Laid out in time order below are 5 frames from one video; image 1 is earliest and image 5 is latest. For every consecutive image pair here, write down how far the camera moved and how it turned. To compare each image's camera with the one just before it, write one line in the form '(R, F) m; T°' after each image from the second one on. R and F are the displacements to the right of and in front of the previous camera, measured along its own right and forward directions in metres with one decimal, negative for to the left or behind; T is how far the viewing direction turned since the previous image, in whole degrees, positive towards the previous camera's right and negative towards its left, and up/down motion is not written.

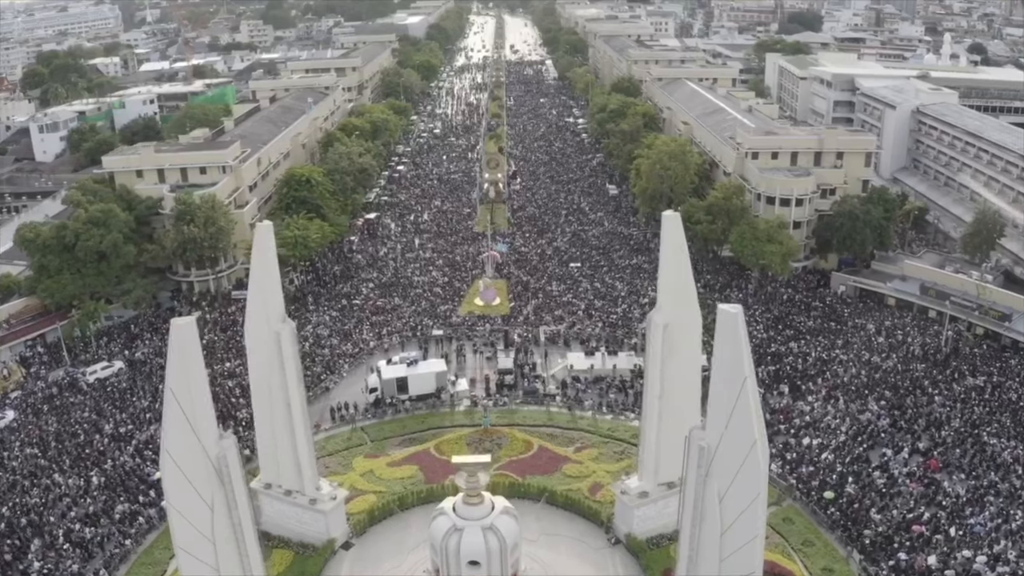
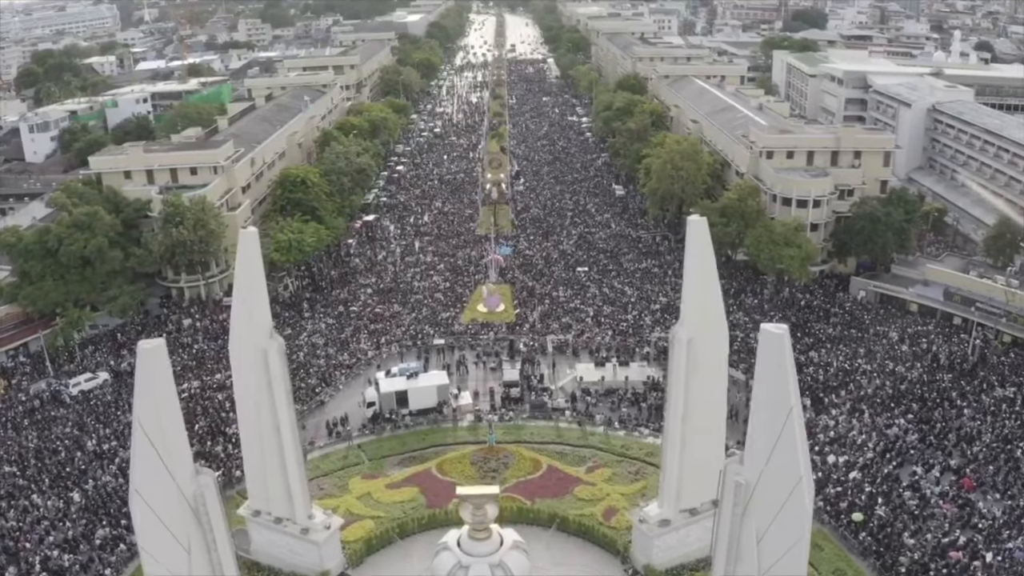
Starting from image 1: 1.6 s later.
(-0.3, +2.0) m; 0°
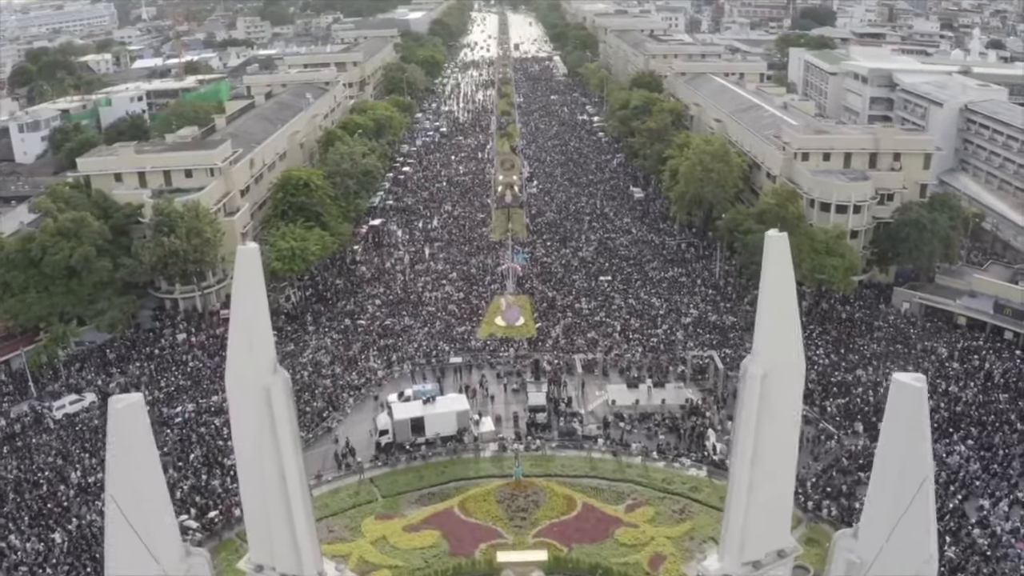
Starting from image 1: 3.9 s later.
(-1.0, +2.9) m; 0°
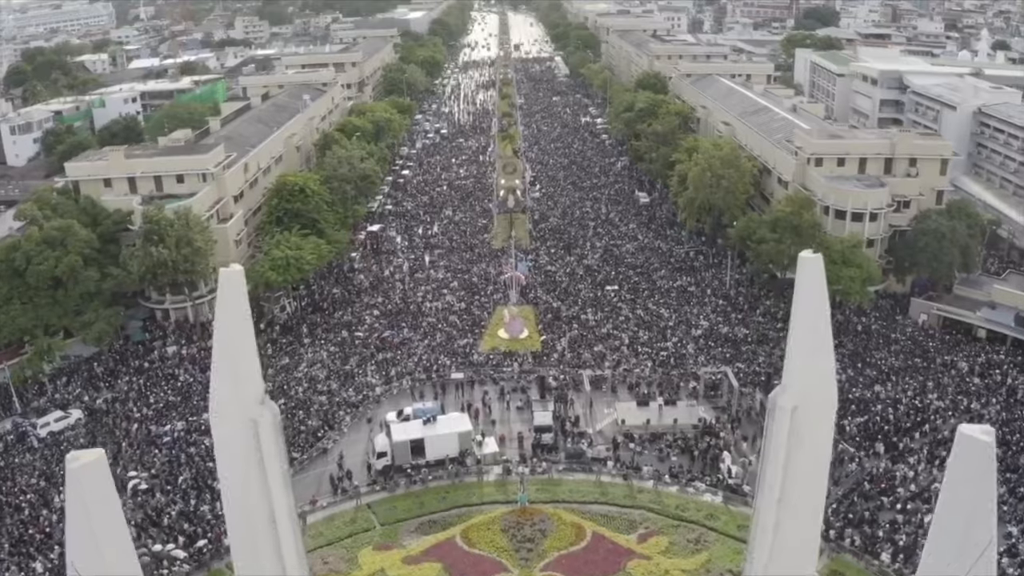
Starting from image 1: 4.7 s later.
(-0.2, +1.4) m; 0°
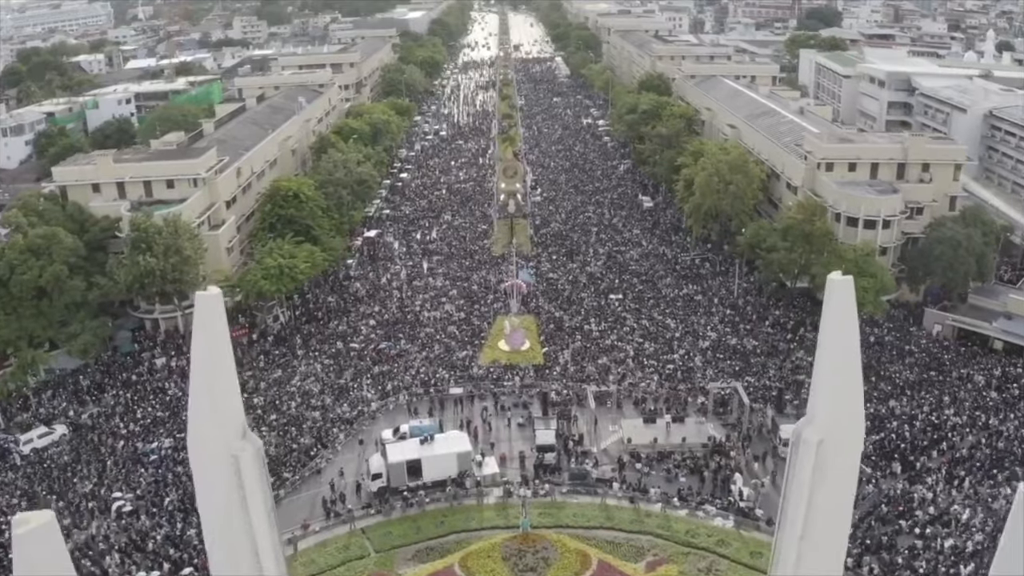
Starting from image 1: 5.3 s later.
(-0.1, +1.2) m; 0°
